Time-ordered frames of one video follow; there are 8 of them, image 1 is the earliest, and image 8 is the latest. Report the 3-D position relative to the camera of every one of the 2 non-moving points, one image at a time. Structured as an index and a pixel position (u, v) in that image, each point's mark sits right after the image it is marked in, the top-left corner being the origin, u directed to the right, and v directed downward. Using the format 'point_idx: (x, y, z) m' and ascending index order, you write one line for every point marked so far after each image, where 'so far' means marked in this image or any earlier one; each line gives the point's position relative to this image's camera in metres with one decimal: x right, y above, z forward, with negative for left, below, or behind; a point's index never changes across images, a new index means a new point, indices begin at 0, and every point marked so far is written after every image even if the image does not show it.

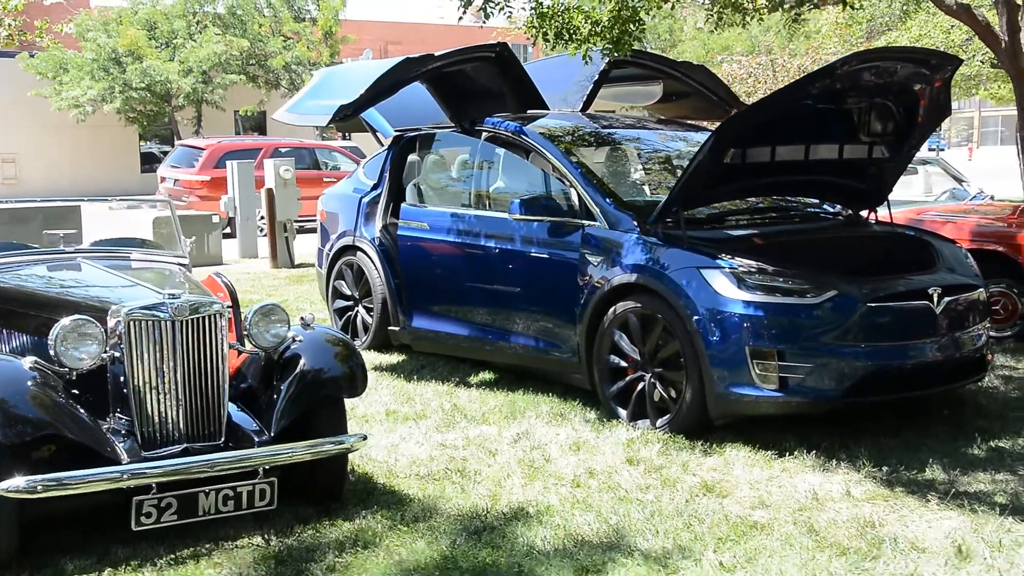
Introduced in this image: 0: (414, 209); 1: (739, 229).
0: (-0.7, +0.5, +7.1) m
1: (+1.1, +0.3, +5.7) m
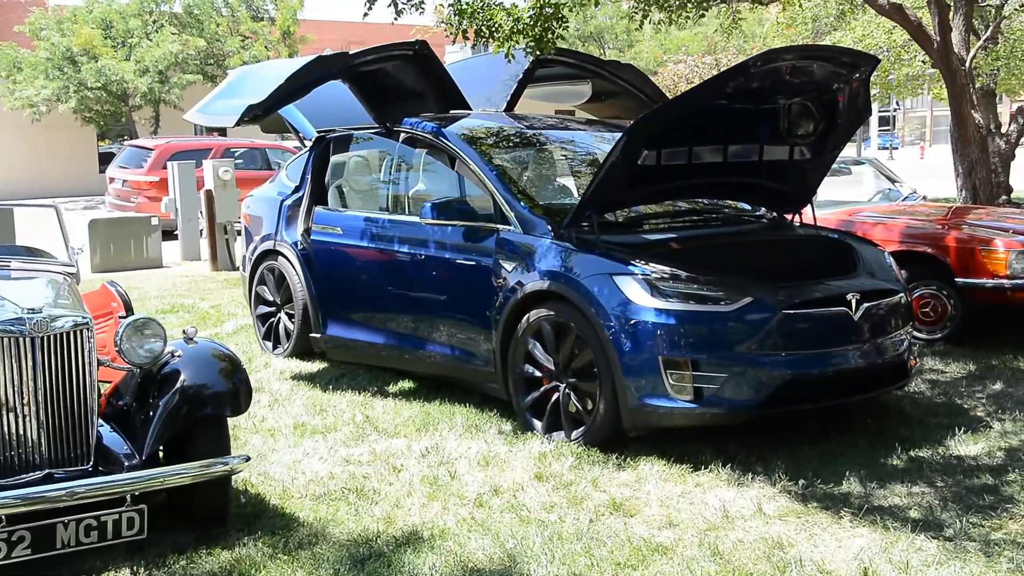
0: (-1.2, +0.5, +6.9) m
1: (+0.7, +0.3, +5.5) m
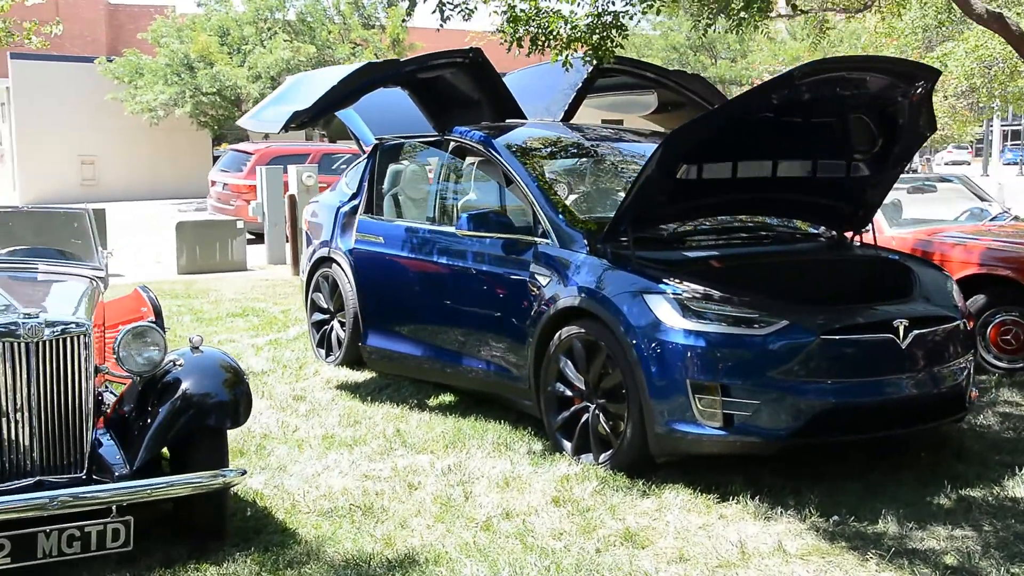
0: (-0.9, +0.4, +6.8) m
1: (+0.9, +0.2, +5.3) m
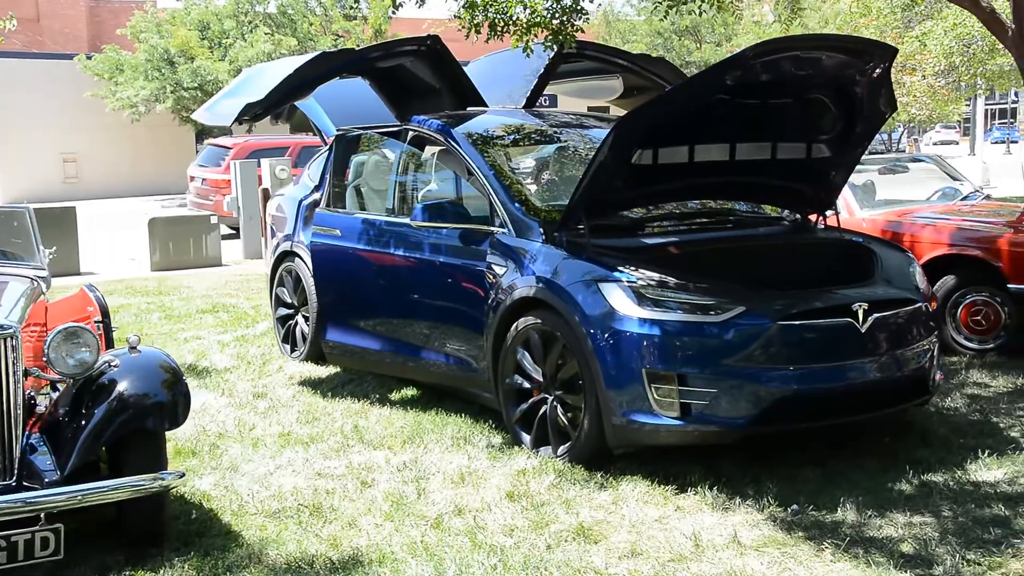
0: (-1.1, +0.4, +6.7) m
1: (+0.7, +0.2, +5.2) m
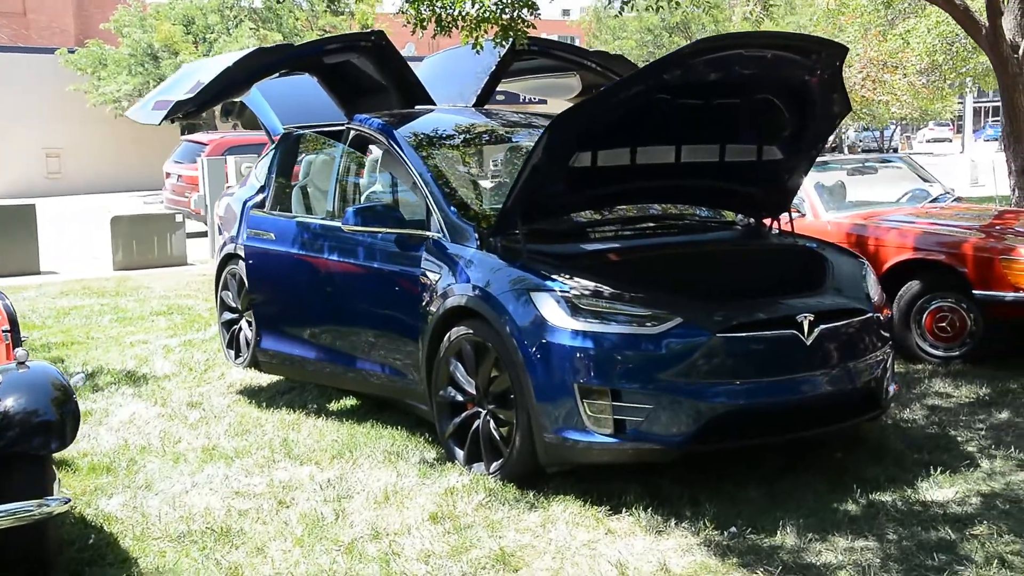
0: (-1.4, +0.4, +6.4) m
1: (+0.4, +0.2, +4.9) m
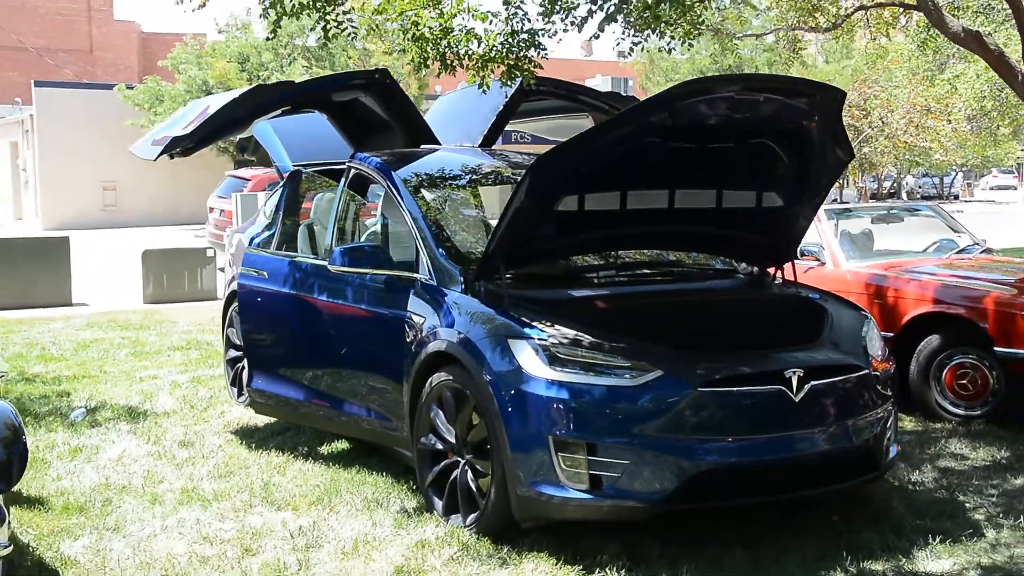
0: (-1.4, +0.2, +6.4) m
1: (+0.3, 0.0, +4.8) m
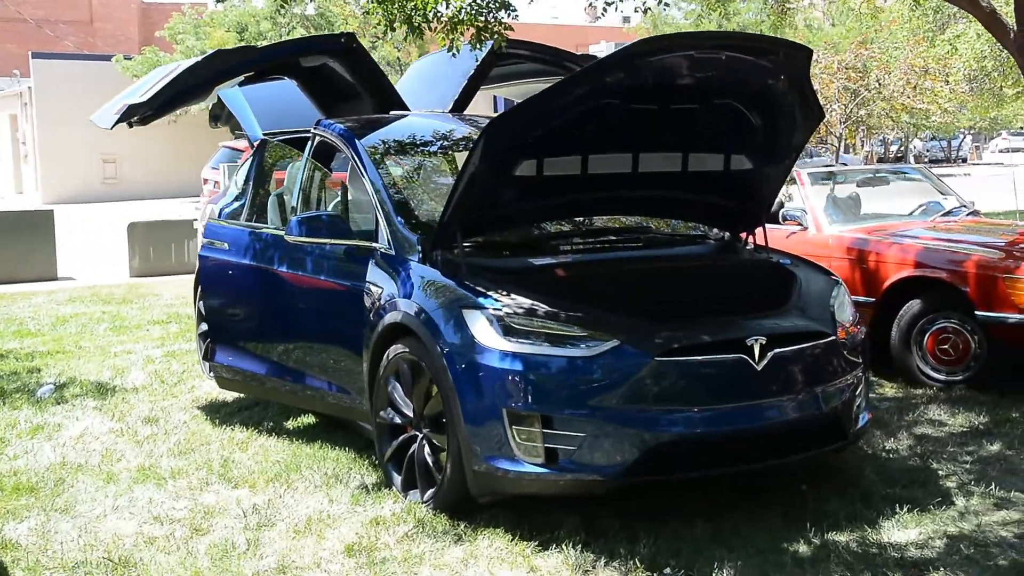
0: (-1.5, +0.4, +6.2) m
1: (+0.1, +0.1, +4.6) m
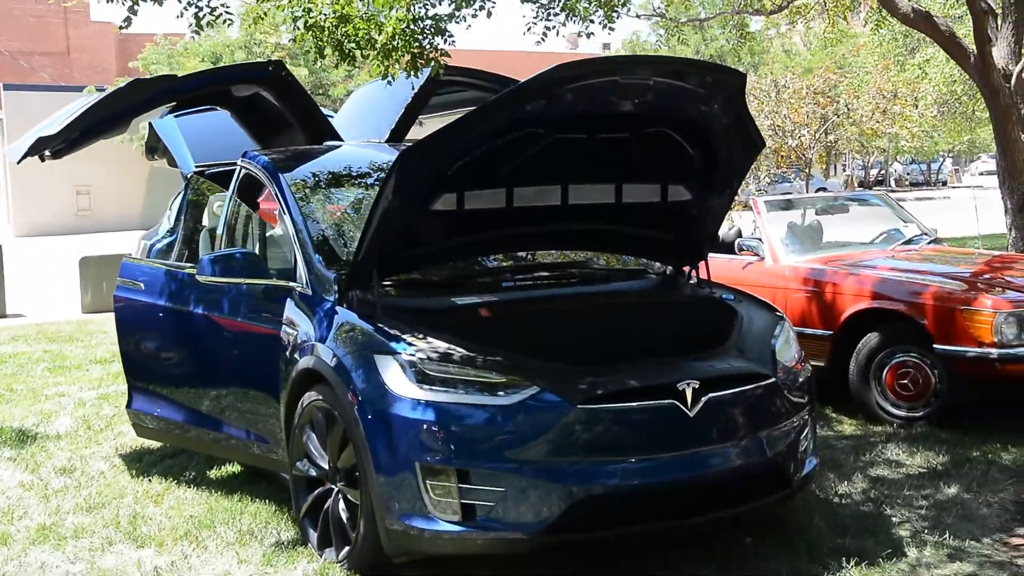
0: (-1.9, +0.1, +5.9) m
1: (-0.2, 0.0, +4.3) m
